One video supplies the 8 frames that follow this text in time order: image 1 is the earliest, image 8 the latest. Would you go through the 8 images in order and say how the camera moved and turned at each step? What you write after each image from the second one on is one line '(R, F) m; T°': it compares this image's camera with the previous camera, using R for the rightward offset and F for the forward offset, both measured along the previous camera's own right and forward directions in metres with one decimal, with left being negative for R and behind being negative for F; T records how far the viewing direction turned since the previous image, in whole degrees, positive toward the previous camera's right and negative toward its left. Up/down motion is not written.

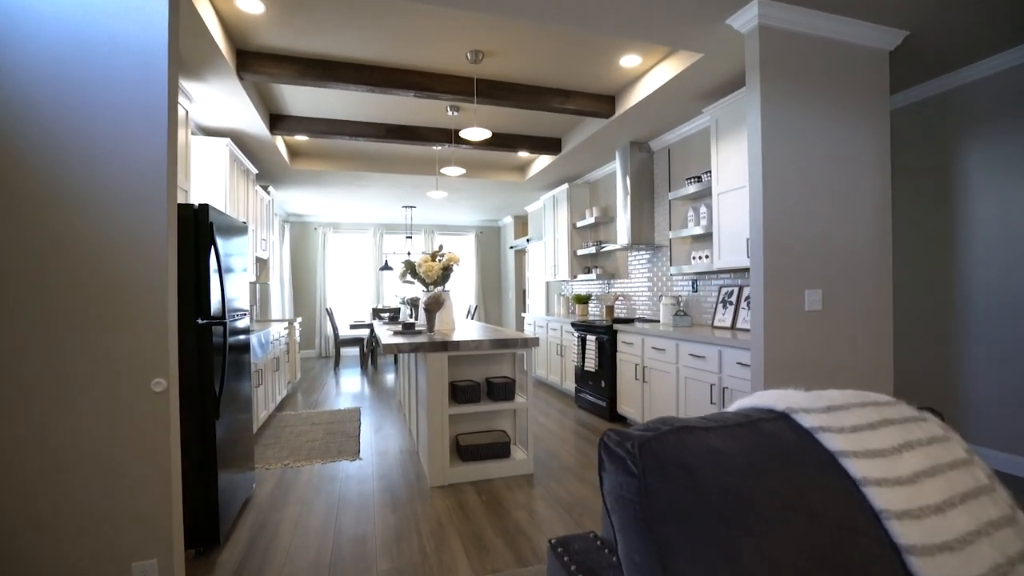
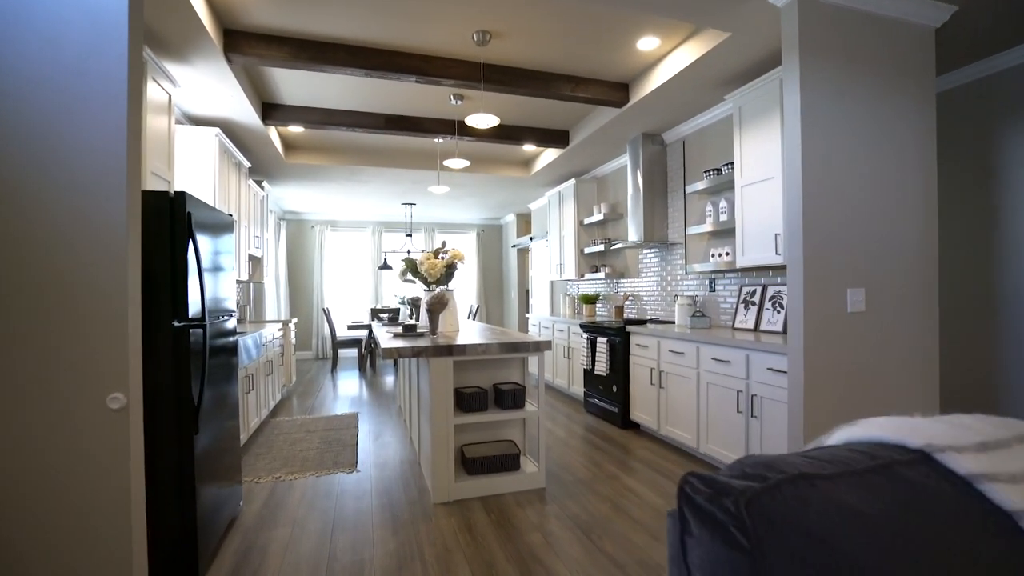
(-0.1, +0.2) m; 0°
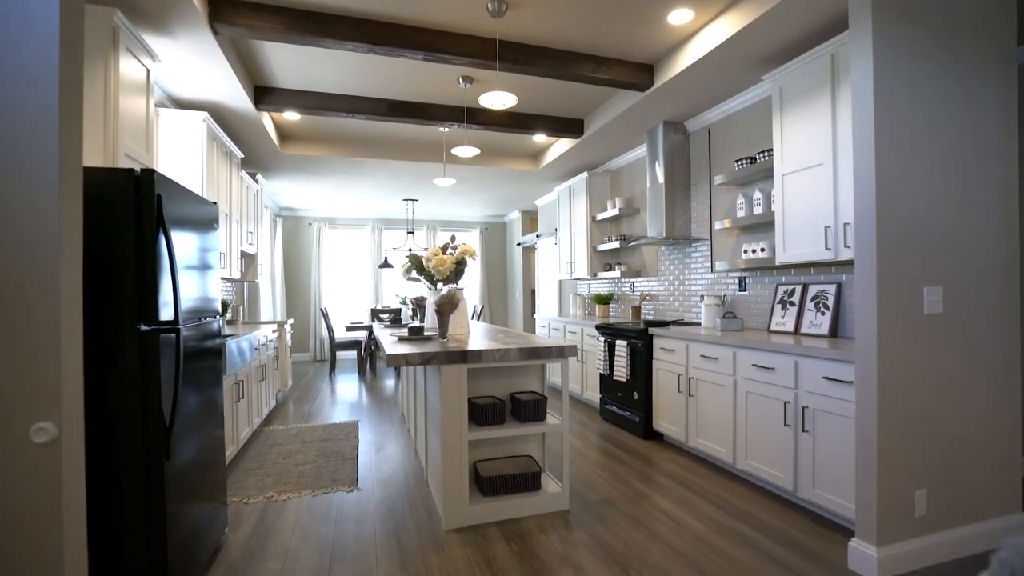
(-0.1, +0.3) m; 0°
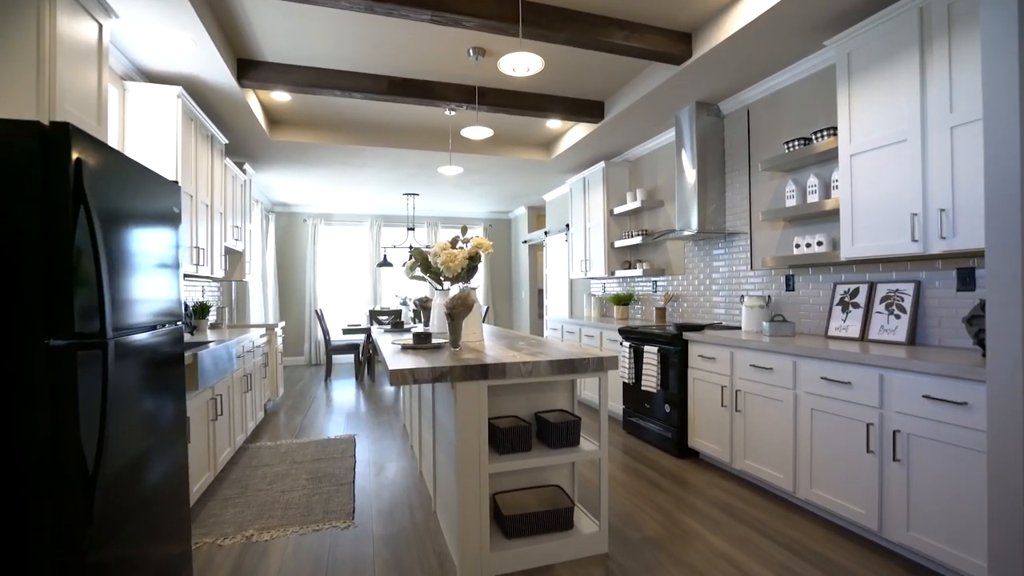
(-0.1, +0.4) m; 0°
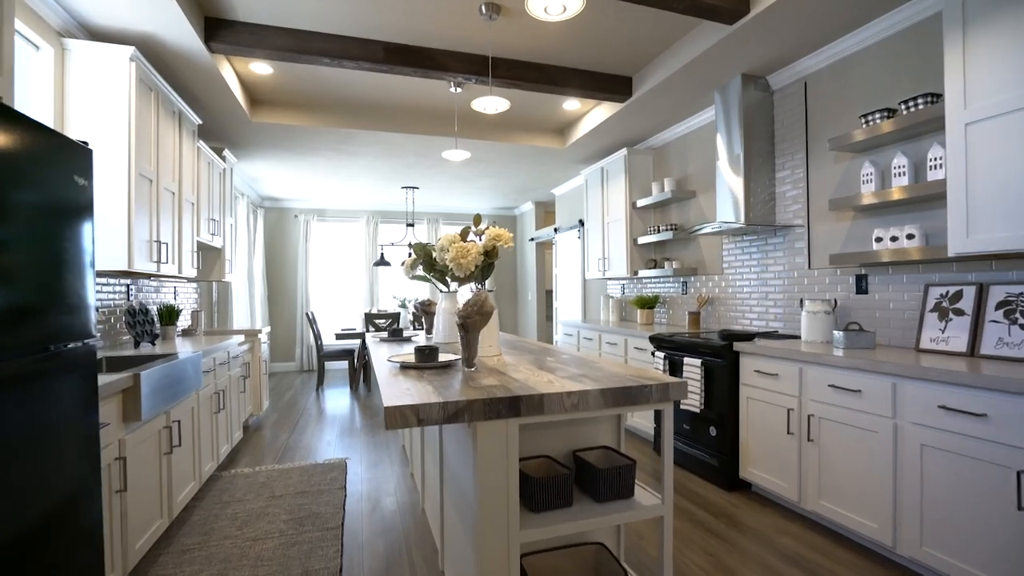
(-0.1, +0.5) m; 0°
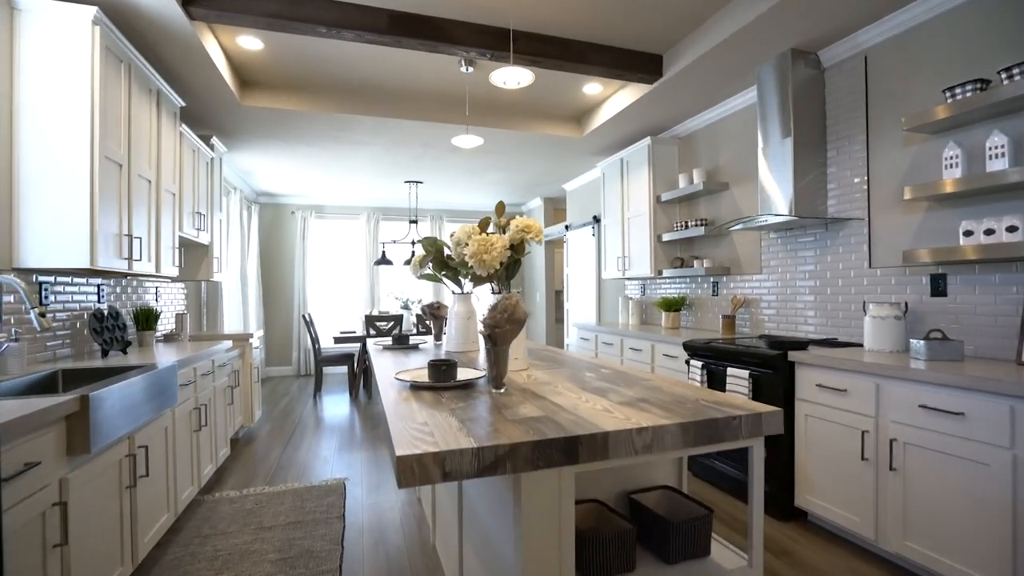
(-0.1, +0.4) m; 0°
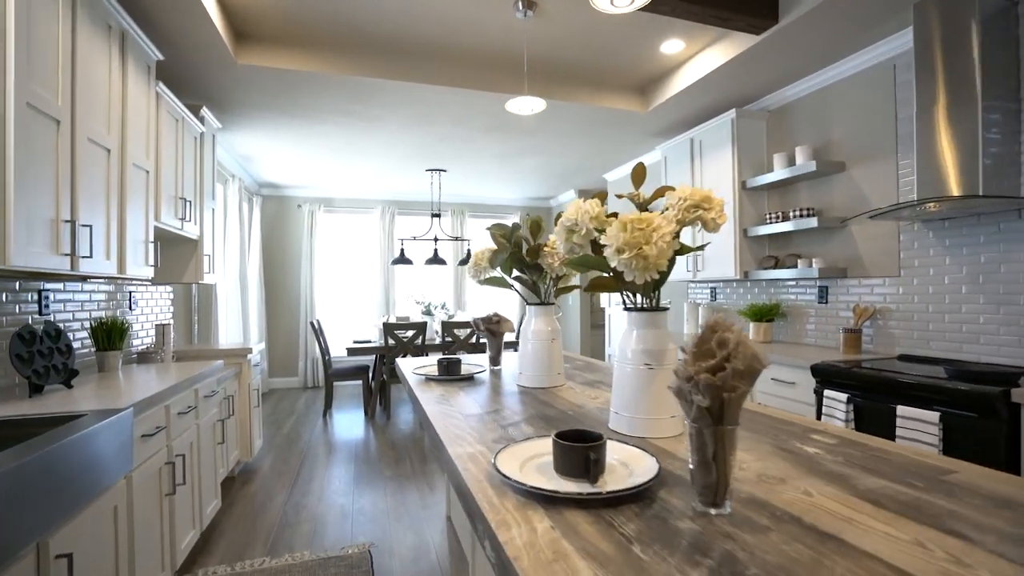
(-0.3, +0.7) m; 0°
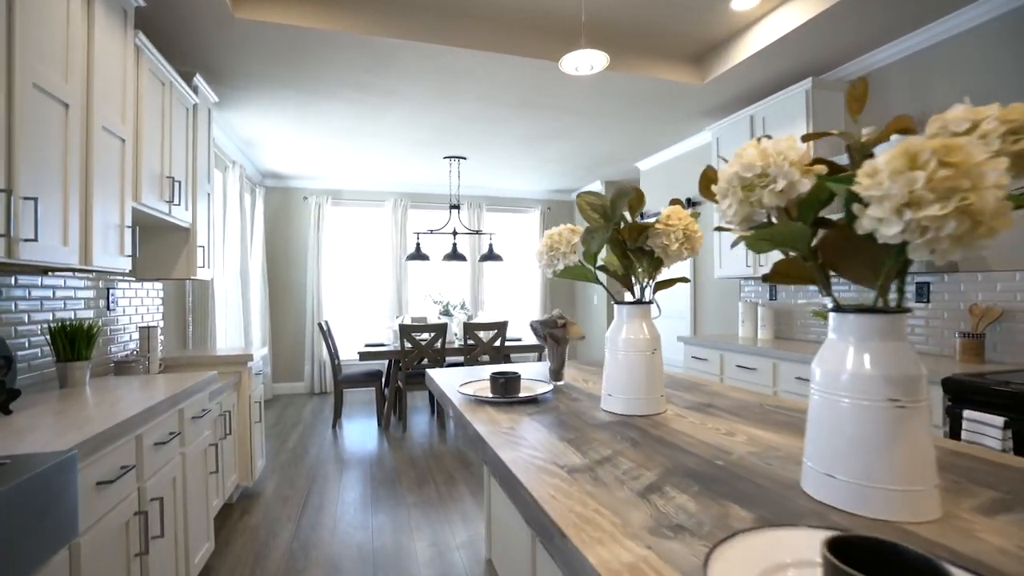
(-0.2, +0.5) m; 0°
